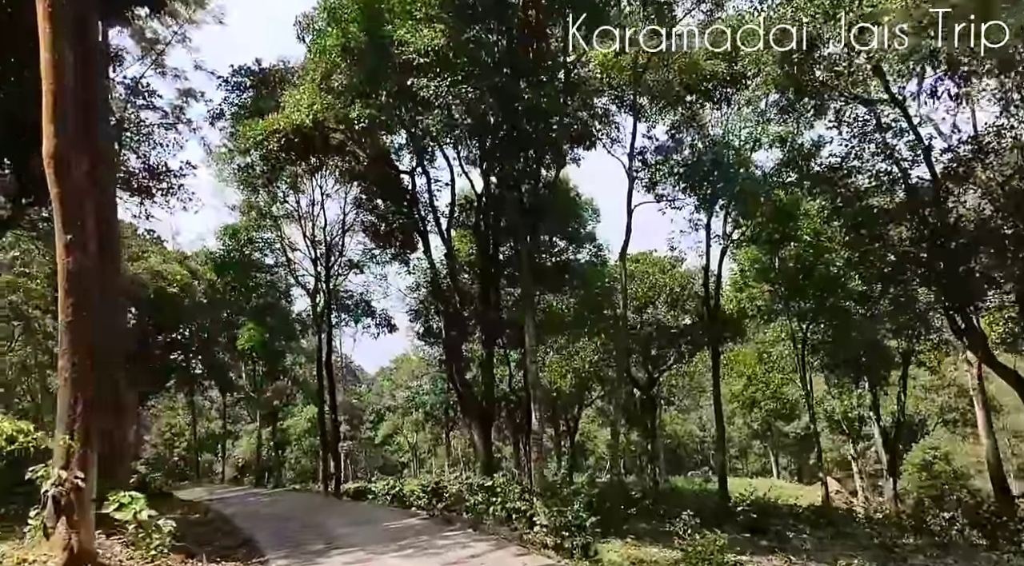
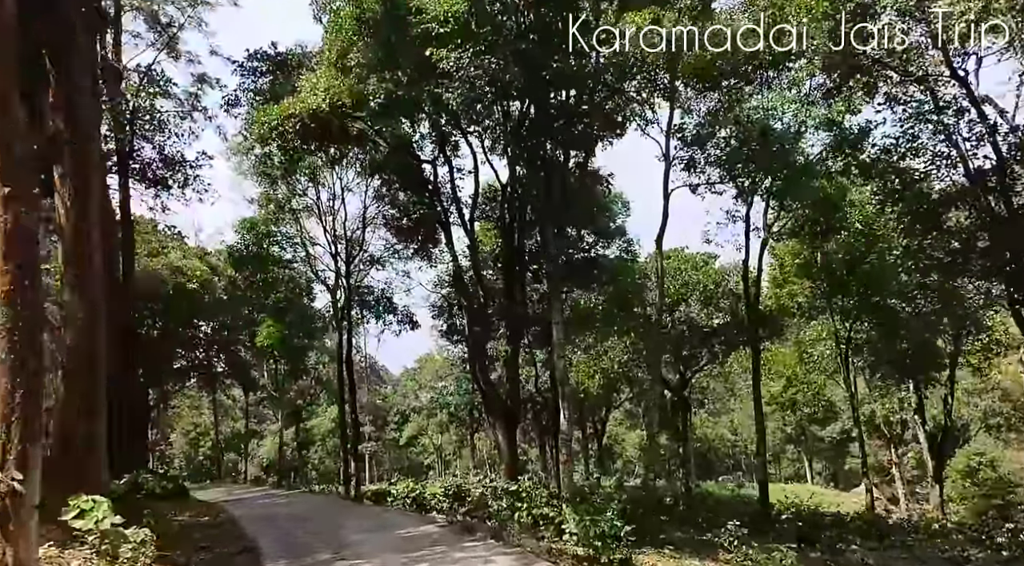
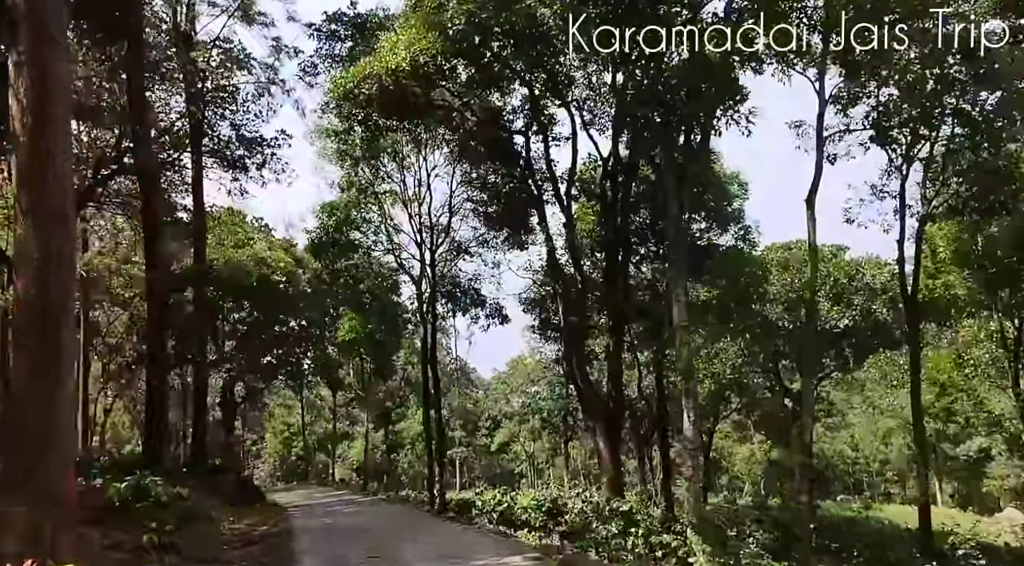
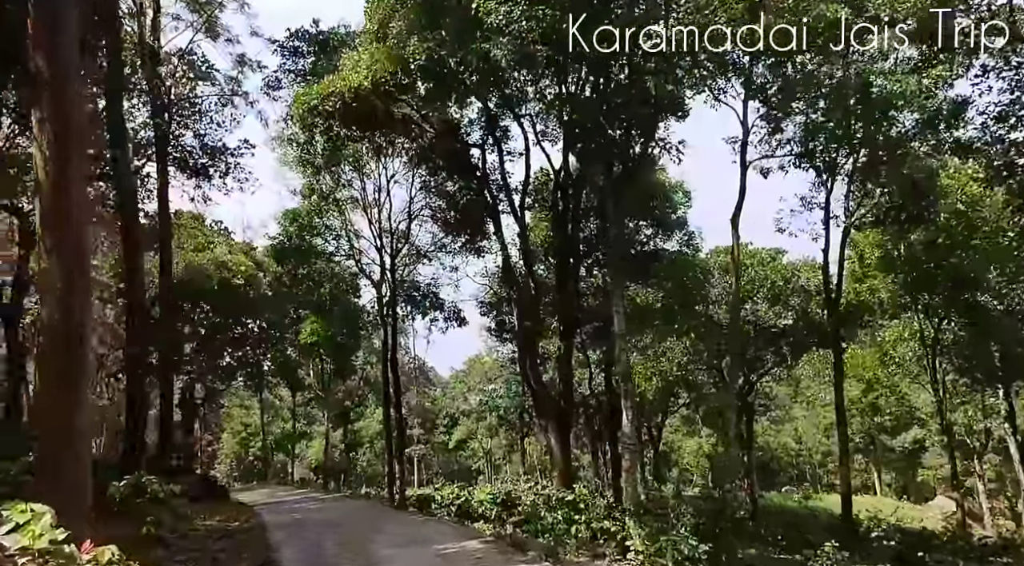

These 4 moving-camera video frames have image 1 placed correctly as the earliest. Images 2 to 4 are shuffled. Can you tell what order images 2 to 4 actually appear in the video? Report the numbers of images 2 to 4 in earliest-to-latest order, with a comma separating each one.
2, 4, 3
